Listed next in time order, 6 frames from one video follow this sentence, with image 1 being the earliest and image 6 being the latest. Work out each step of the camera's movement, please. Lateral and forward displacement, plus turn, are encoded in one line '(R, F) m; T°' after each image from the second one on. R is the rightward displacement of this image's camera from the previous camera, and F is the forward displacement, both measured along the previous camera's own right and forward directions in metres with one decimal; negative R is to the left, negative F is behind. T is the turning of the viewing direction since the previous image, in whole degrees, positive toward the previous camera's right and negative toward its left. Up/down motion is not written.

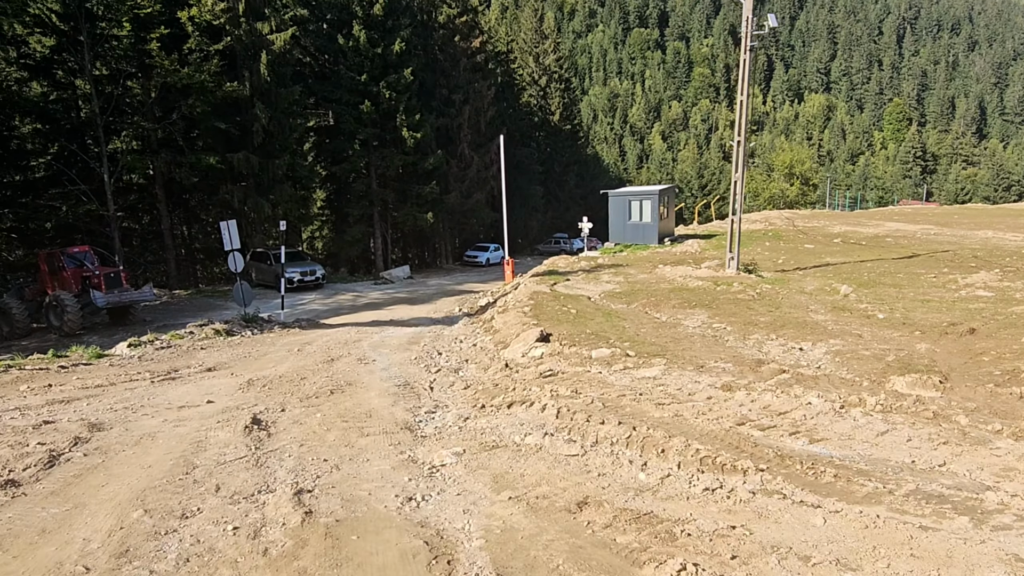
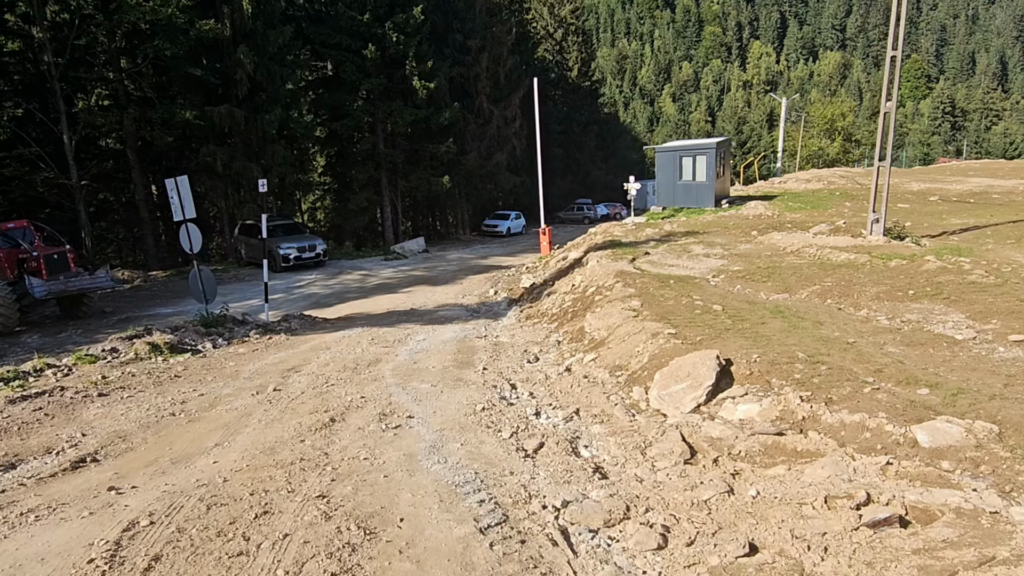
(-1.0, +4.4) m; 0°
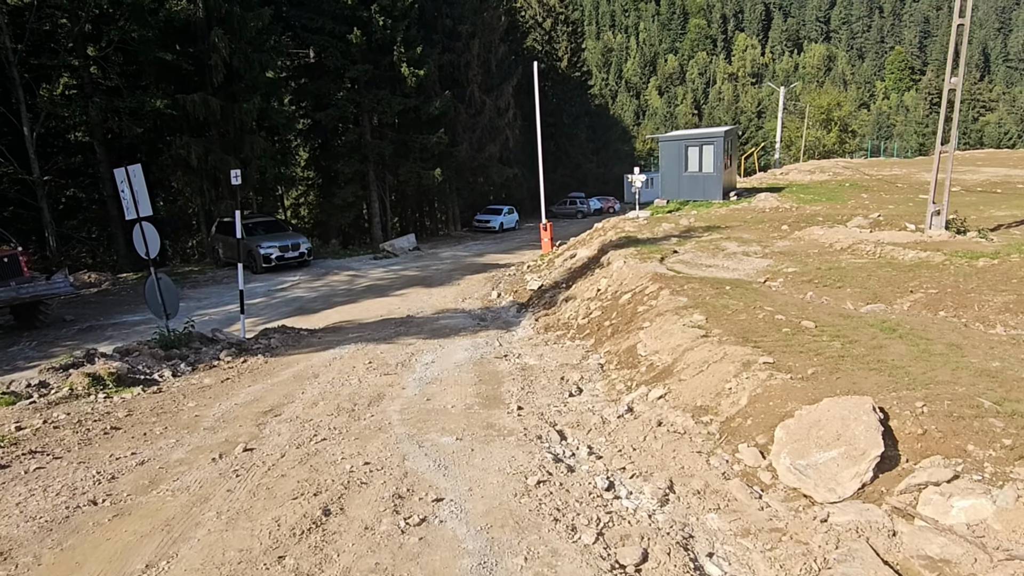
(-0.4, +1.6) m; +1°
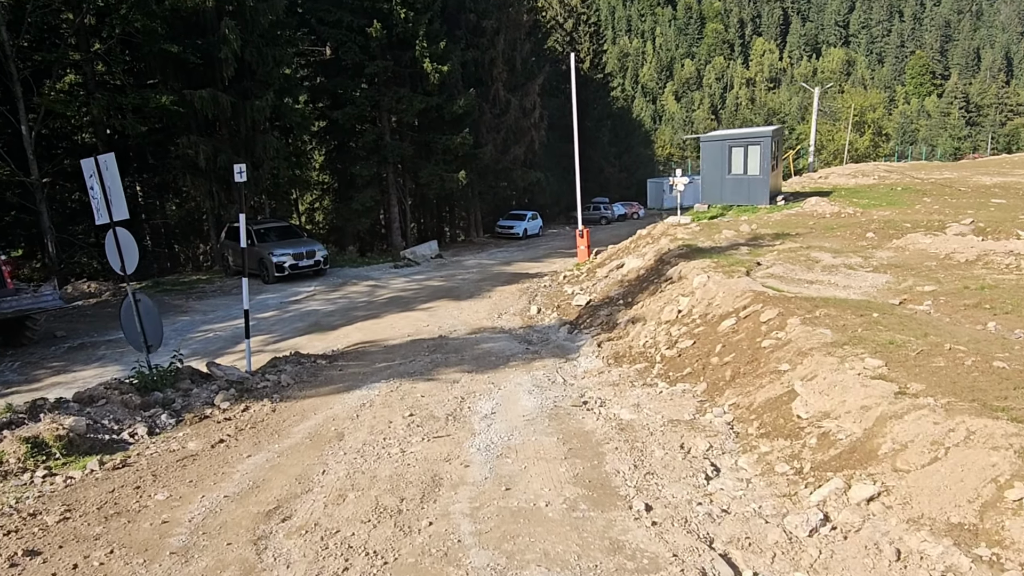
(-0.6, +1.8) m; -1°
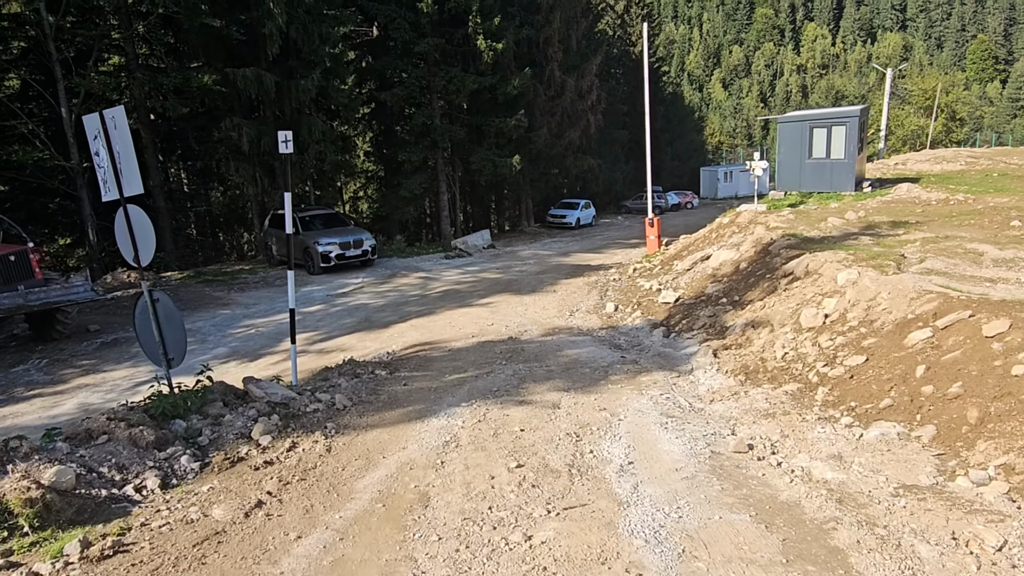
(-0.6, +1.6) m; -3°
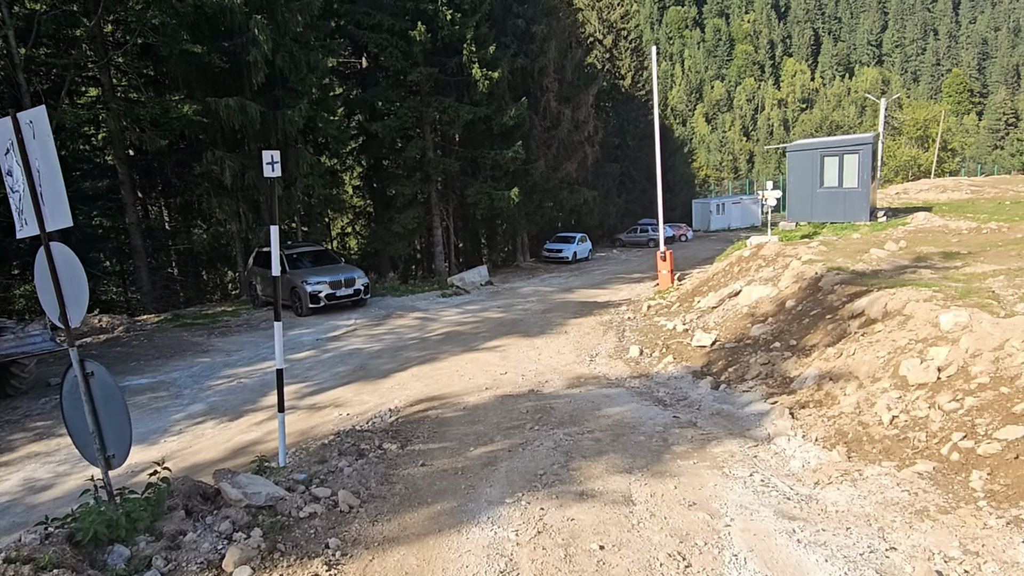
(-0.4, +1.3) m; +1°
